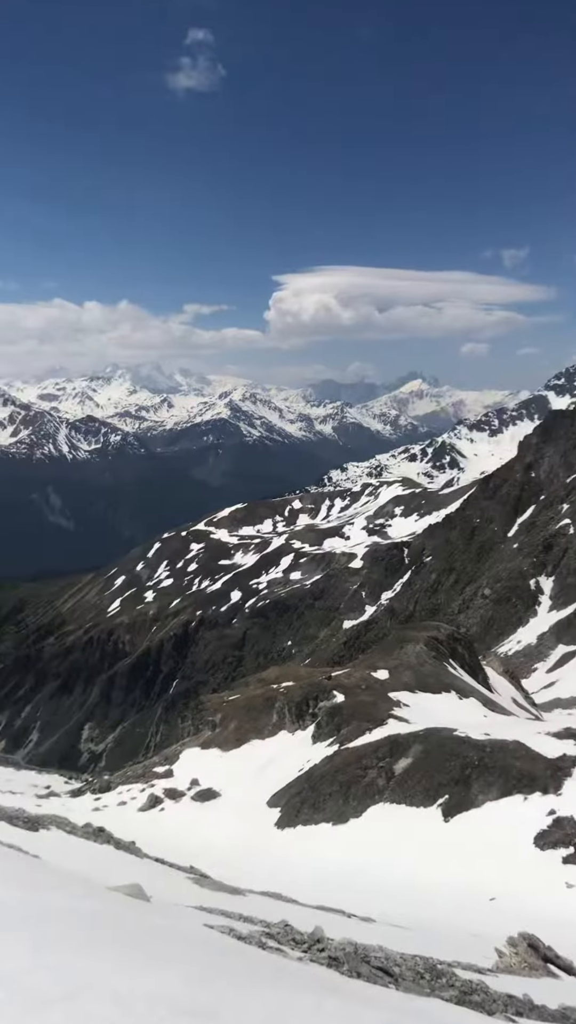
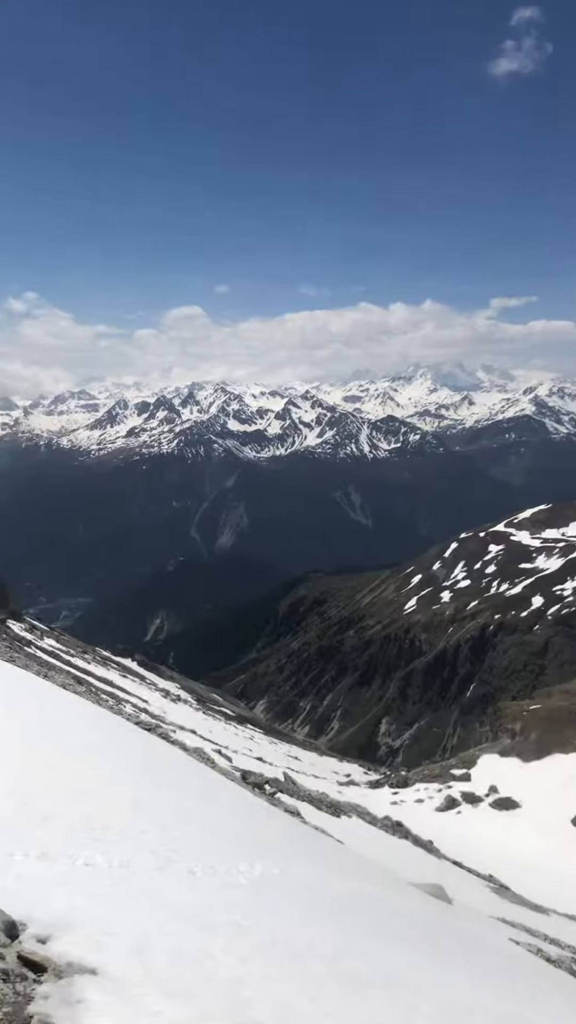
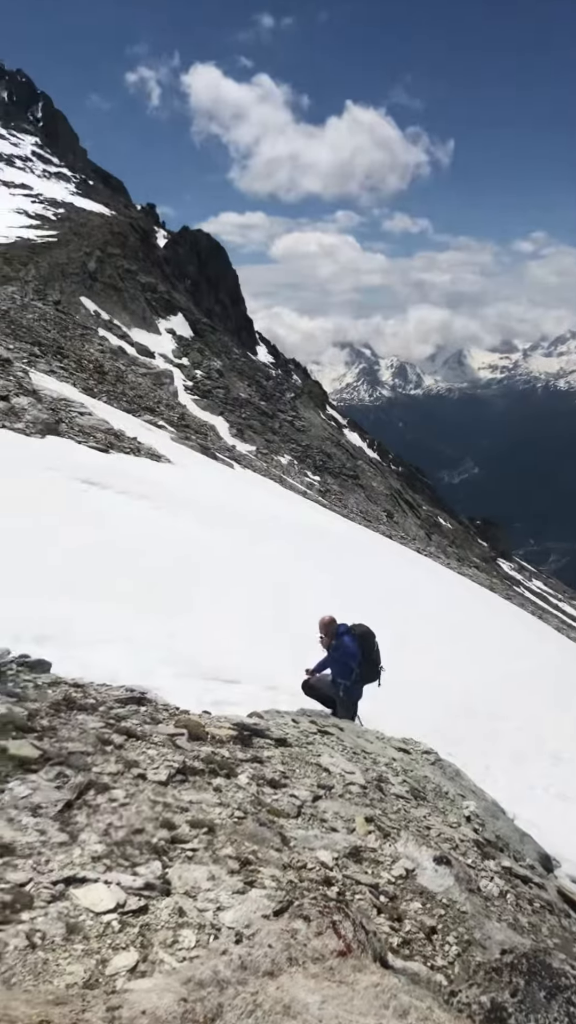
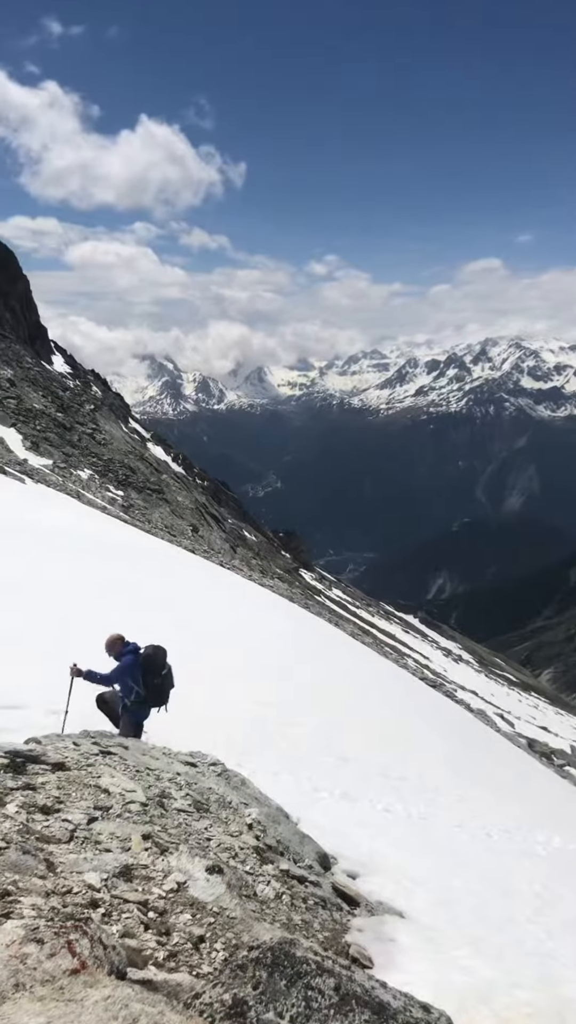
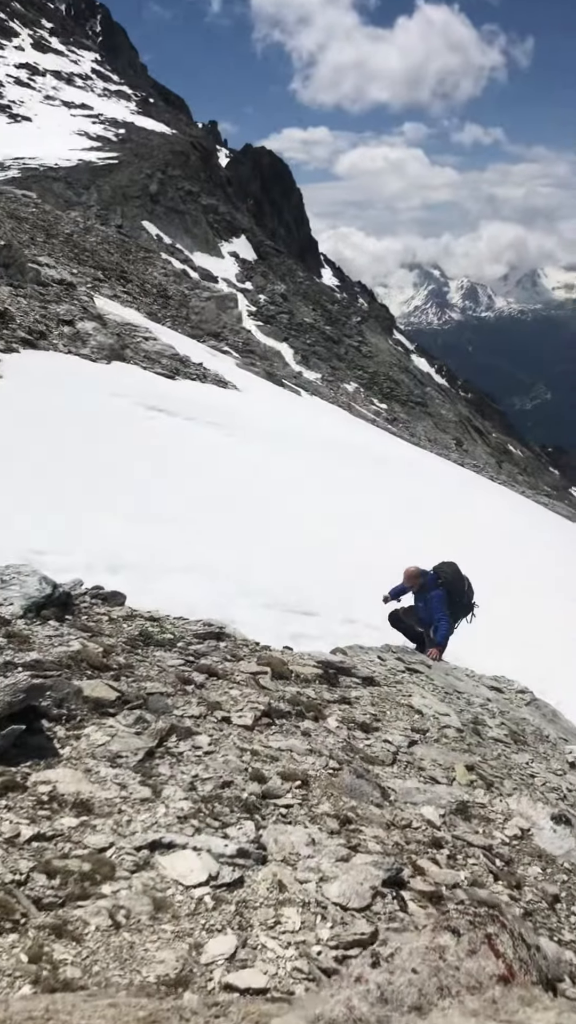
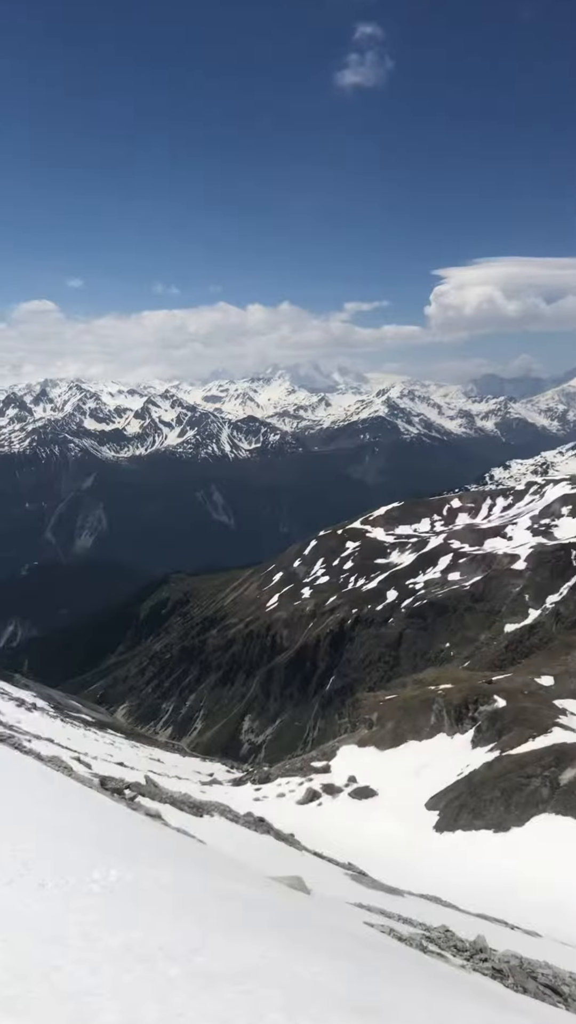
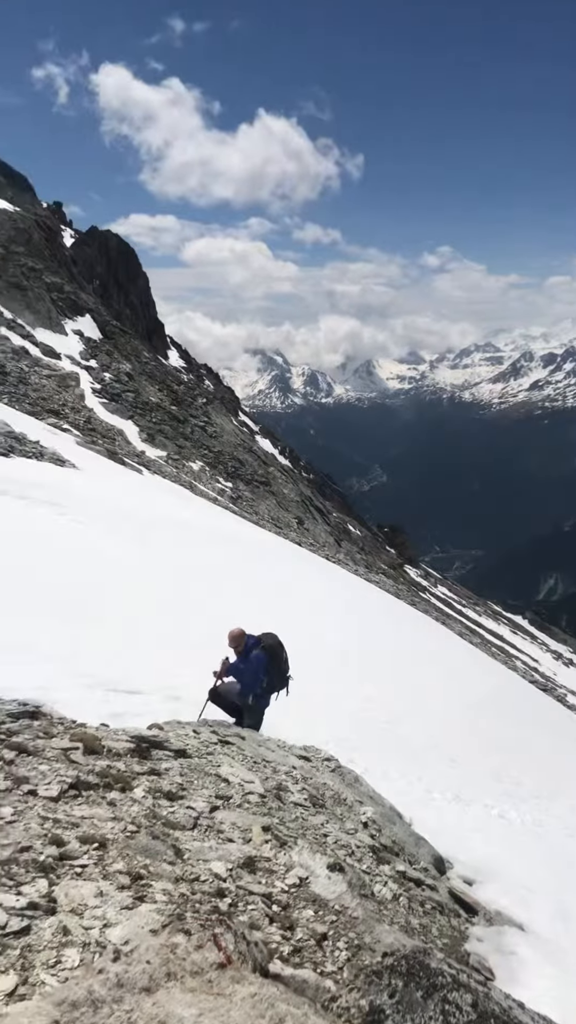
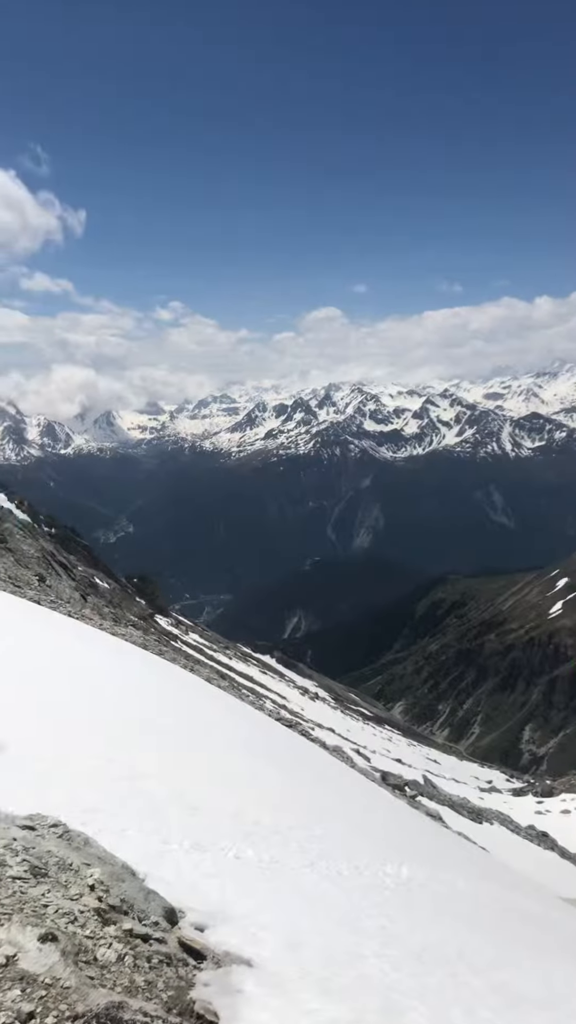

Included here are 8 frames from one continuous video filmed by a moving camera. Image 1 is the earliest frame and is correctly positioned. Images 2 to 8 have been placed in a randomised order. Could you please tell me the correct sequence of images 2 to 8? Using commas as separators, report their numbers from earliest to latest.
6, 2, 8, 4, 7, 3, 5
